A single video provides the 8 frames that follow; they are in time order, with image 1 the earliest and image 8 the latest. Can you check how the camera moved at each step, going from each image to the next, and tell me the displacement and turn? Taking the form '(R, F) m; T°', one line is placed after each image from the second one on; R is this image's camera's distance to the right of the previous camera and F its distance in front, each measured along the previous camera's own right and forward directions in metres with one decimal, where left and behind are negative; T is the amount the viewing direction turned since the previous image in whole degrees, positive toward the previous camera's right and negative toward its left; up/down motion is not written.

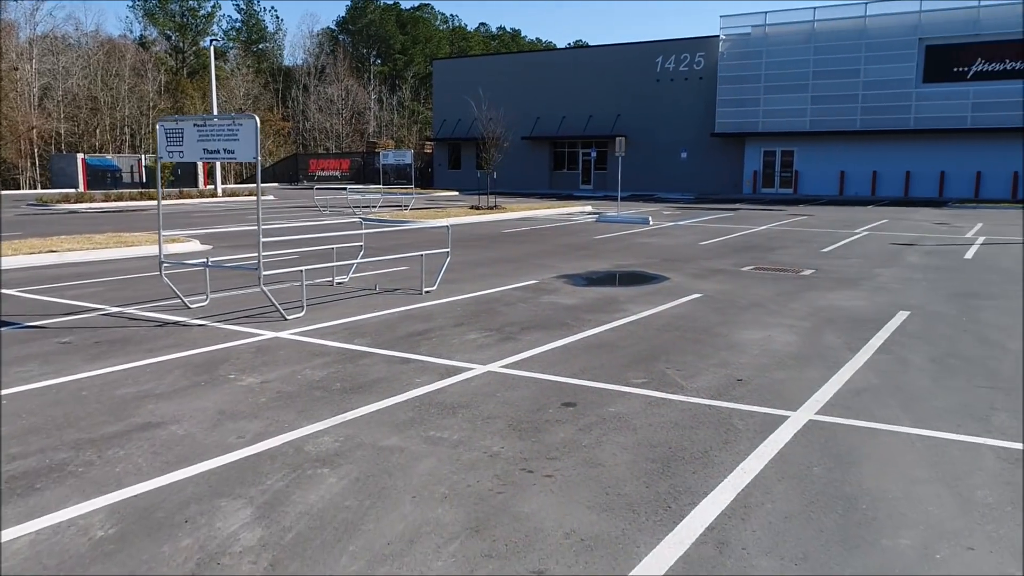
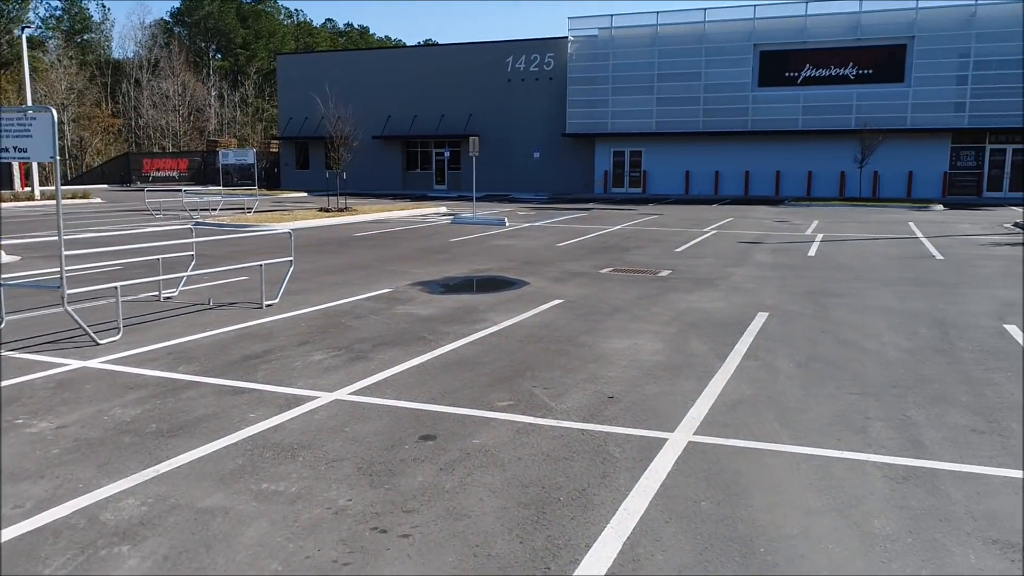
(+0.1, +0.6) m; +10°
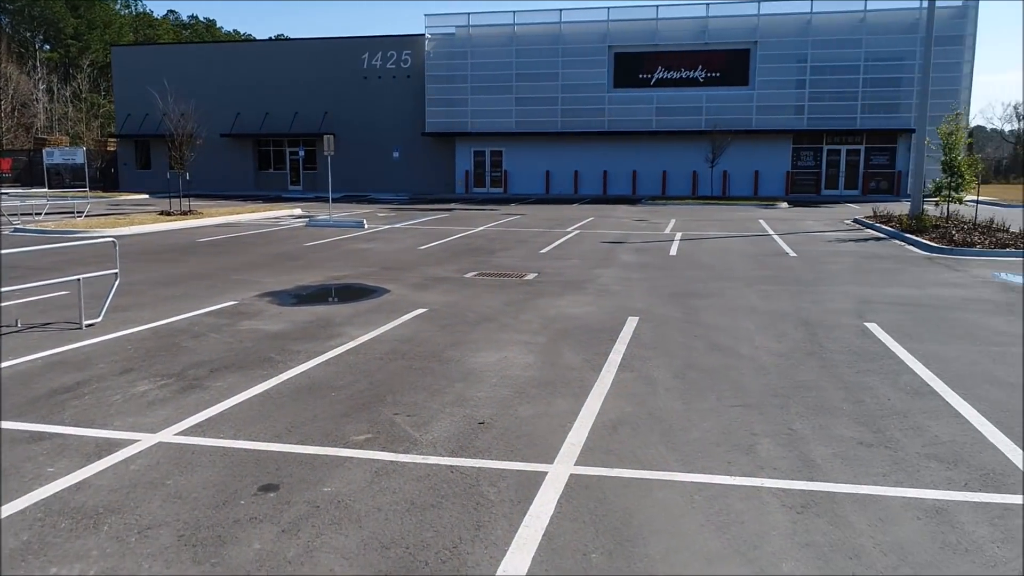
(0.0, +0.6) m; +9°
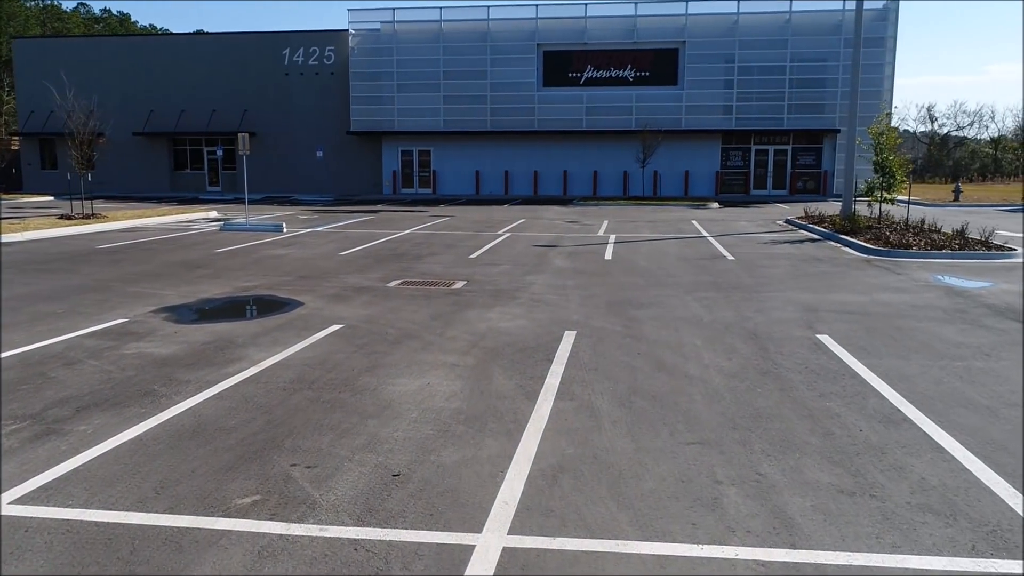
(+0.1, +0.8) m; +5°
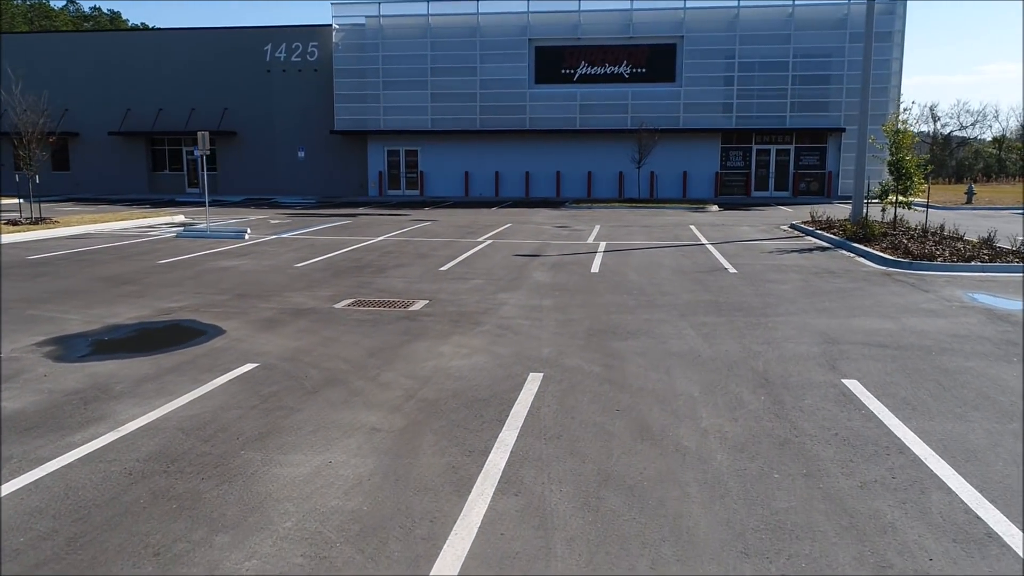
(+0.4, +1.6) m; 0°
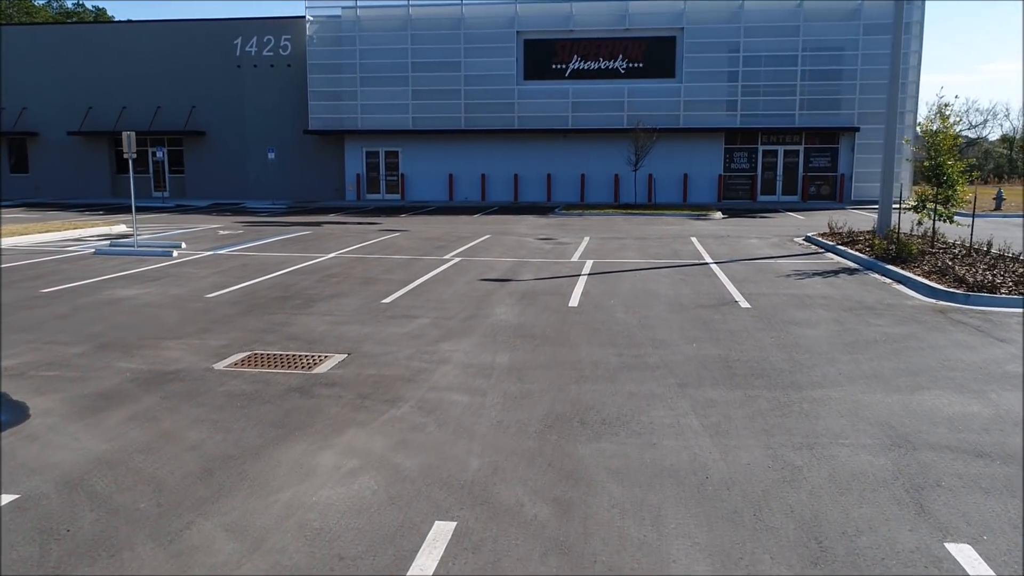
(+0.5, +2.6) m; 0°
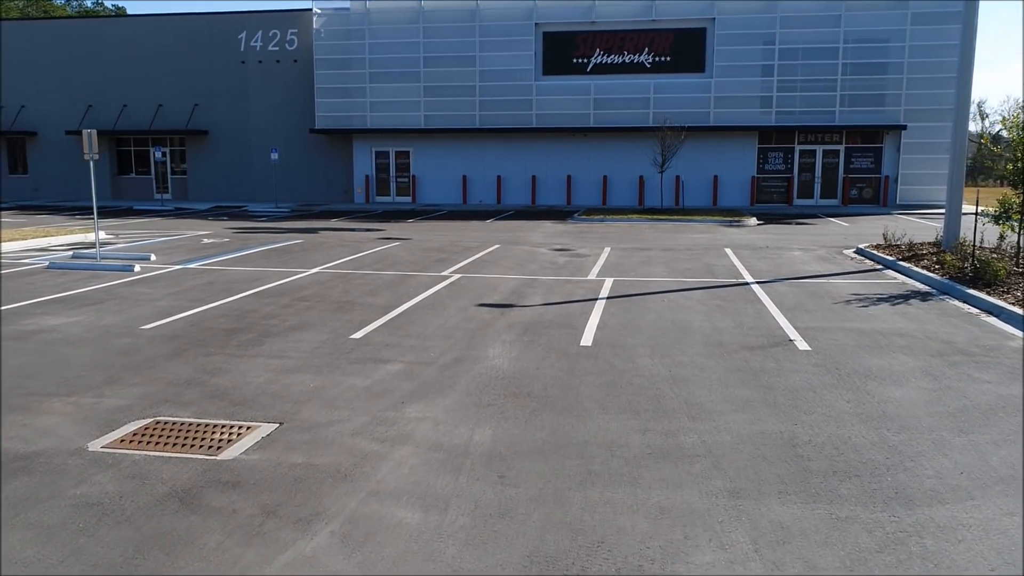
(+0.3, +2.1) m; -2°
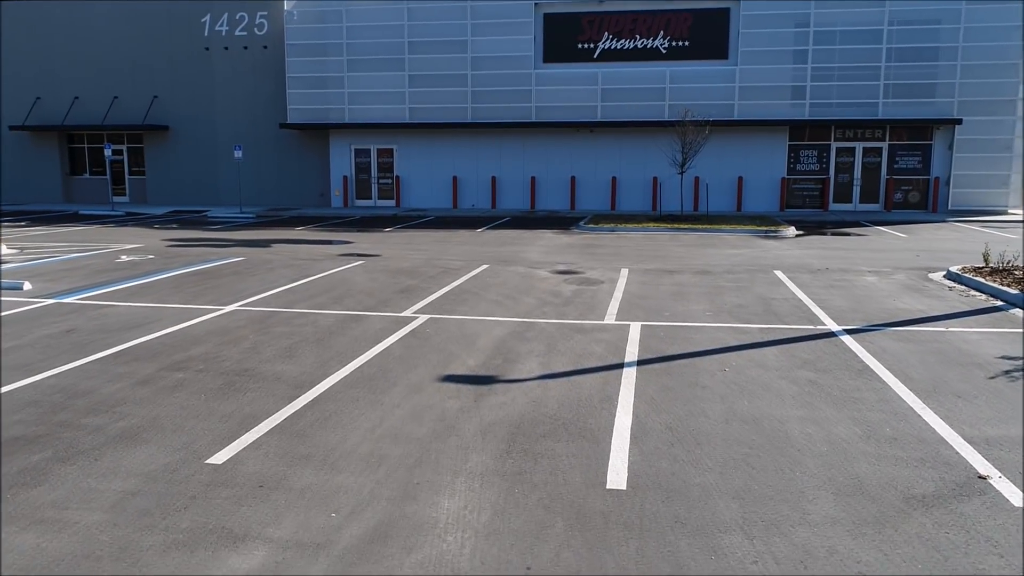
(+0.2, +3.7) m; 0°
